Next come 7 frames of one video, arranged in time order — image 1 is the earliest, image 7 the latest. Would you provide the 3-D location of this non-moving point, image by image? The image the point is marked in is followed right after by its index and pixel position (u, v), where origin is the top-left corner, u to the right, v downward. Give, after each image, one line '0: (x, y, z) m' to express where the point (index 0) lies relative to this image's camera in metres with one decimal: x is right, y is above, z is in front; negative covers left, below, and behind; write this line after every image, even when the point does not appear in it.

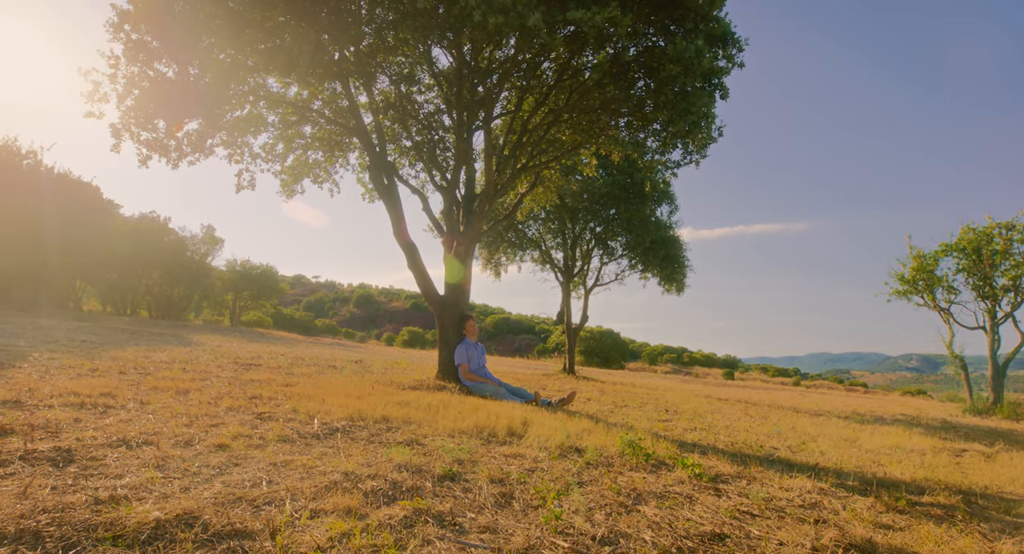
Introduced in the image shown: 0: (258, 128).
0: (-5.1, +3.0, +10.8) m
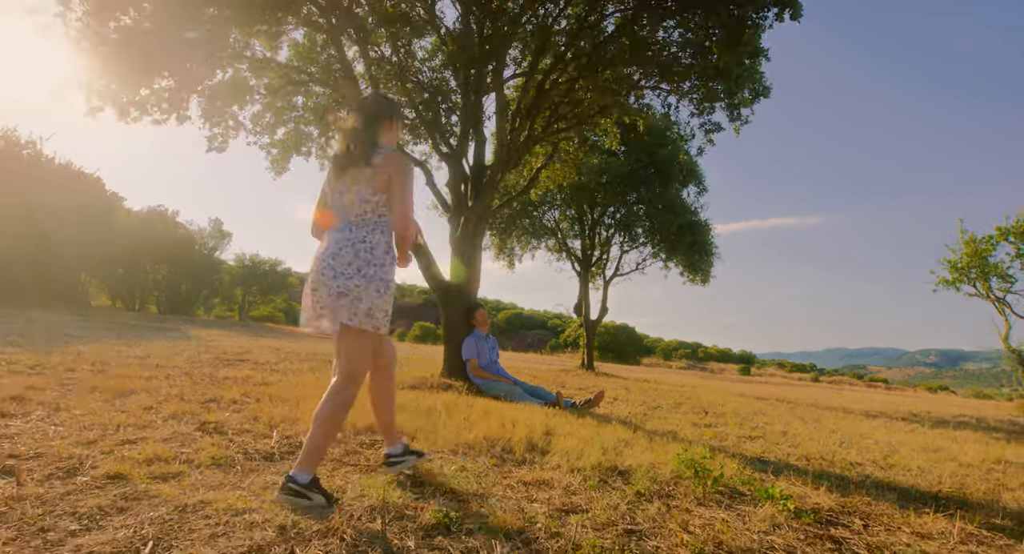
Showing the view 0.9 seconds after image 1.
0: (-4.8, +3.3, +9.7) m
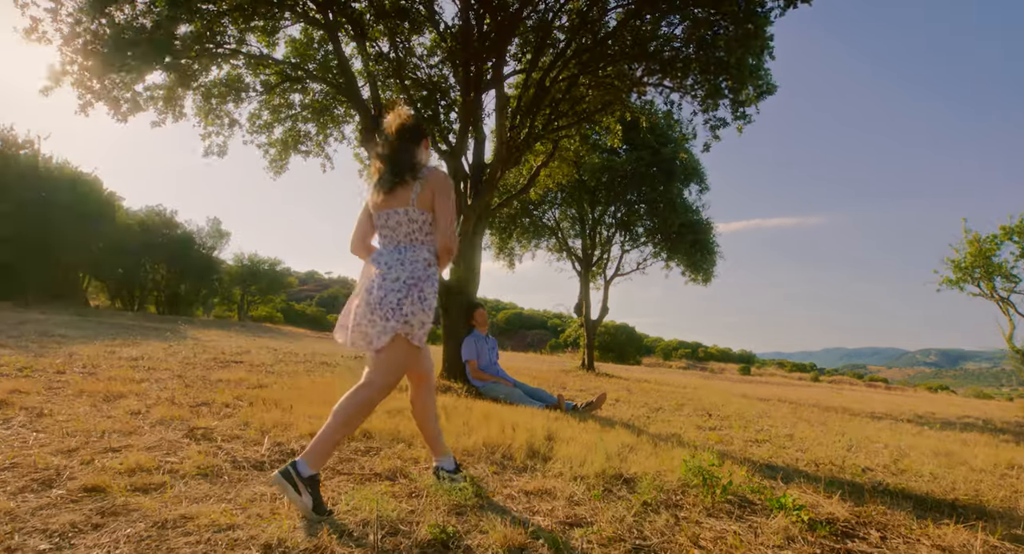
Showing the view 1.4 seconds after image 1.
0: (-4.8, +3.3, +9.5) m
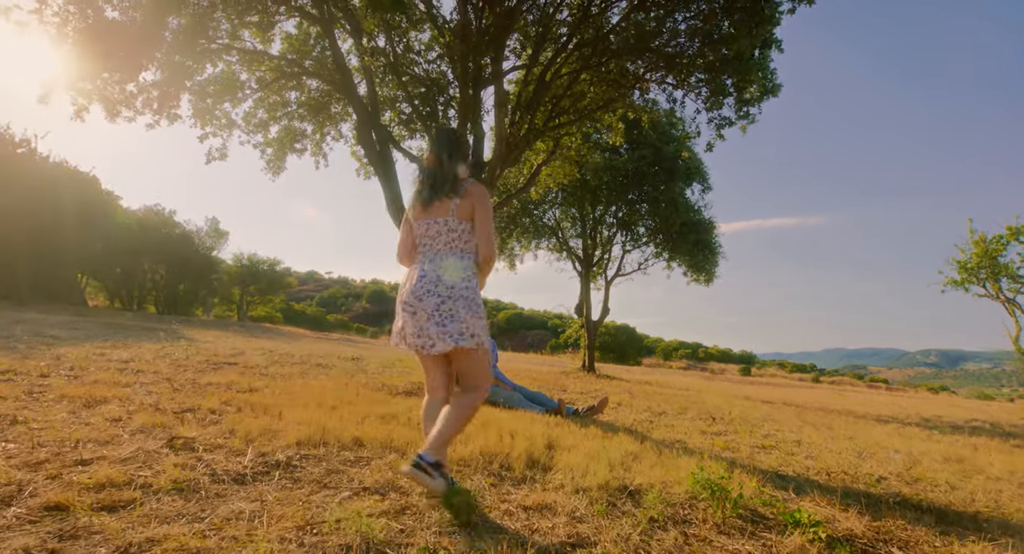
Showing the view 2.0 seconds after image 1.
0: (-4.8, +3.3, +9.4) m
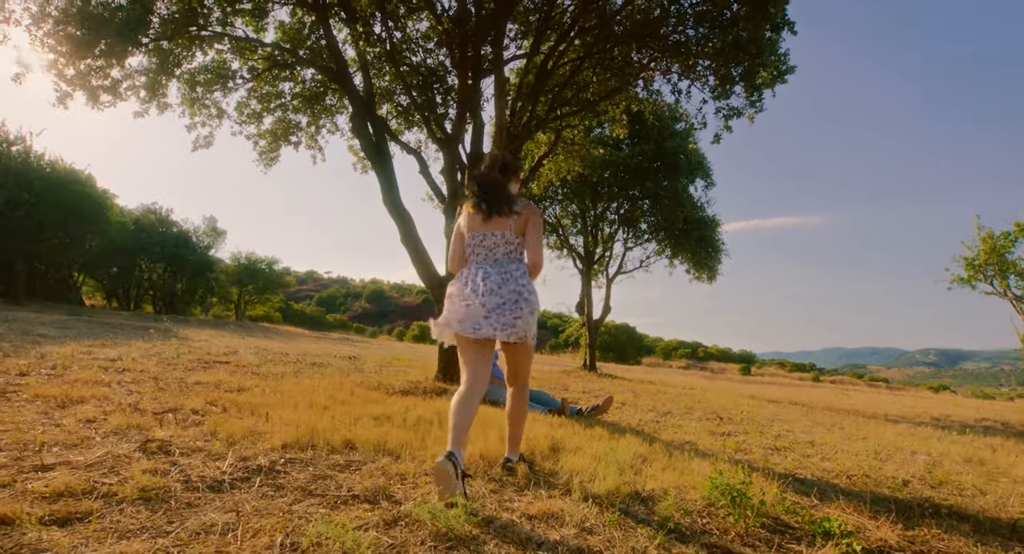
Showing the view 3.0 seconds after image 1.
0: (-4.8, +3.3, +9.1) m
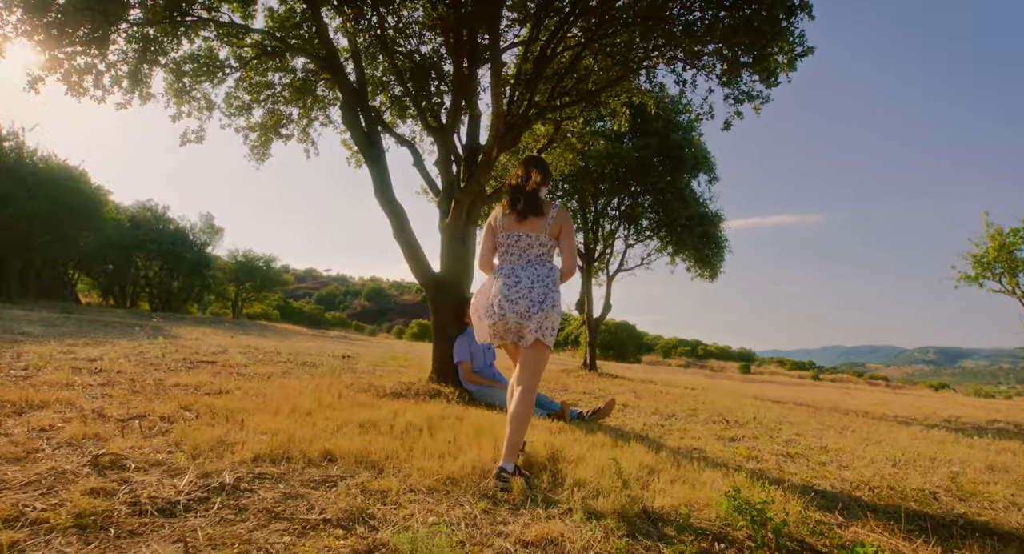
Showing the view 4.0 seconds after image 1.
0: (-4.9, +3.4, +8.7) m
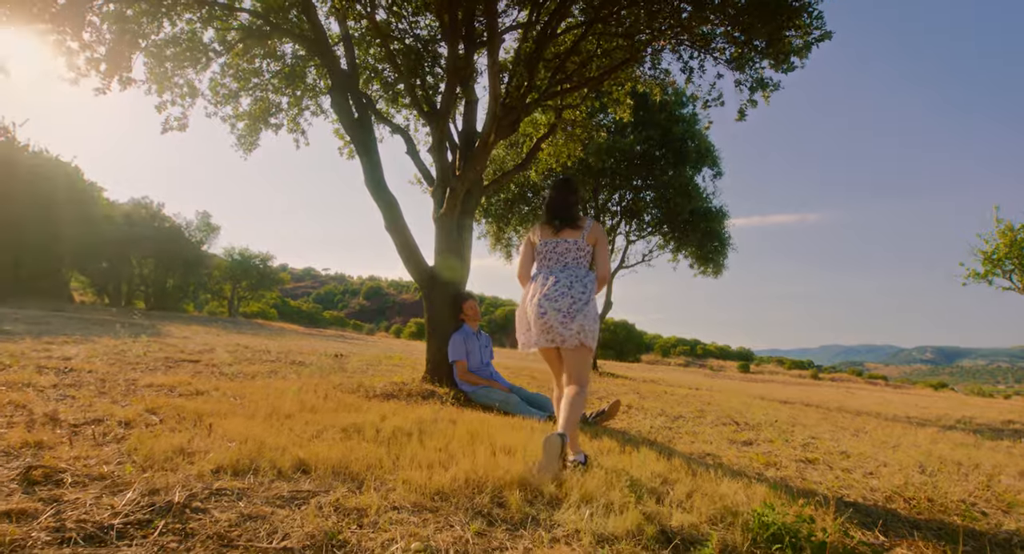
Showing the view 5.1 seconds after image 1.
0: (-4.9, +3.5, +8.3) m
